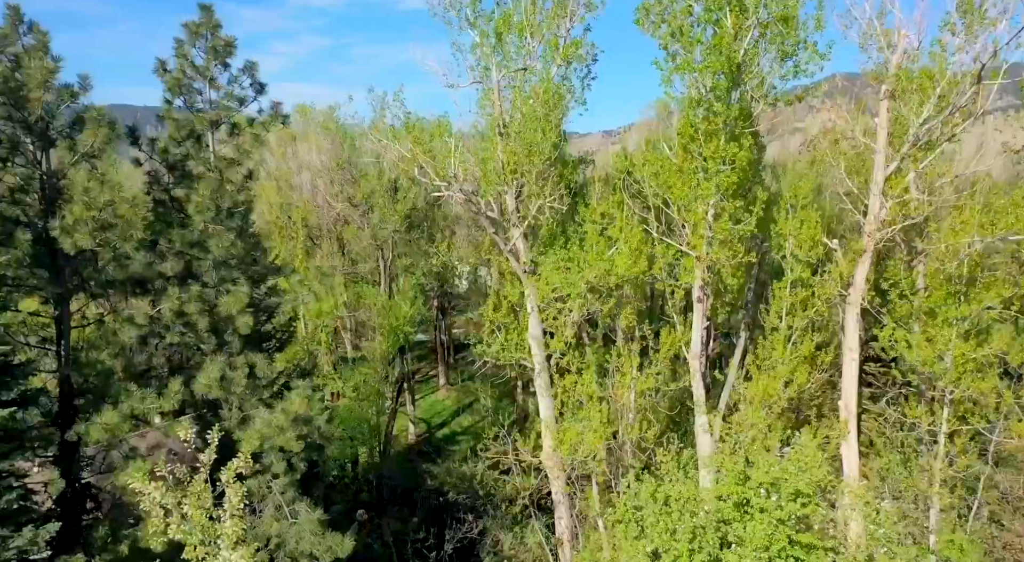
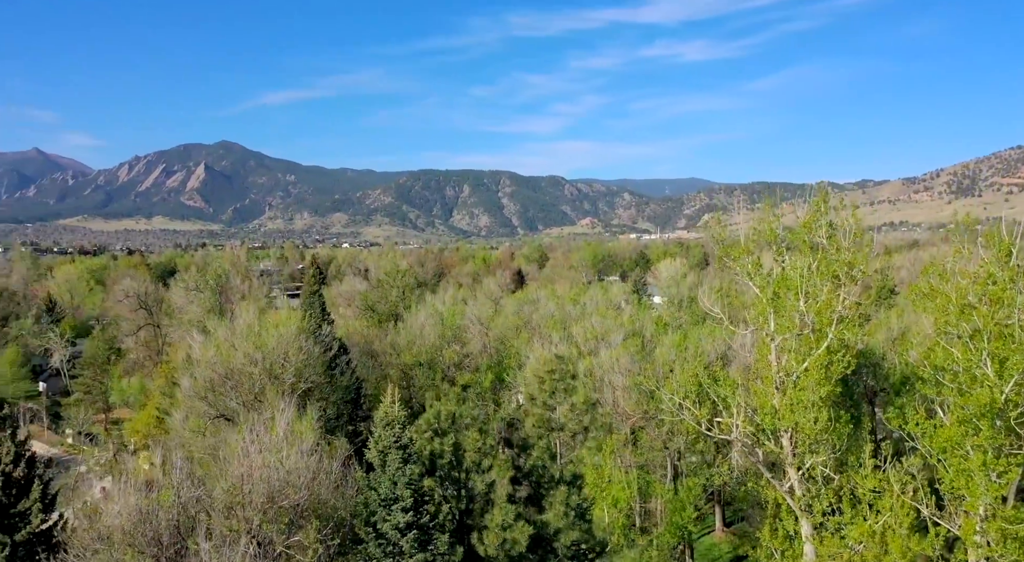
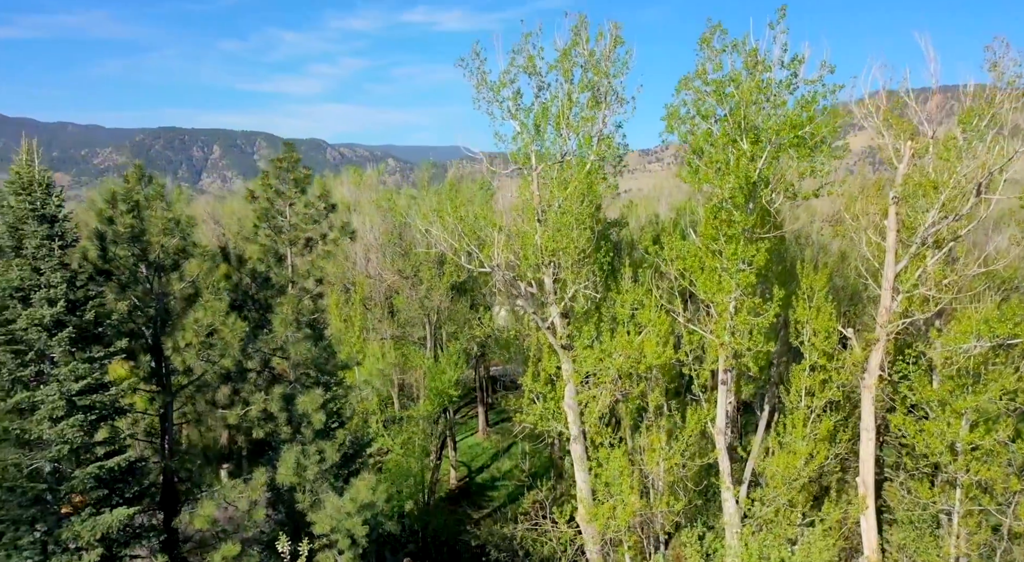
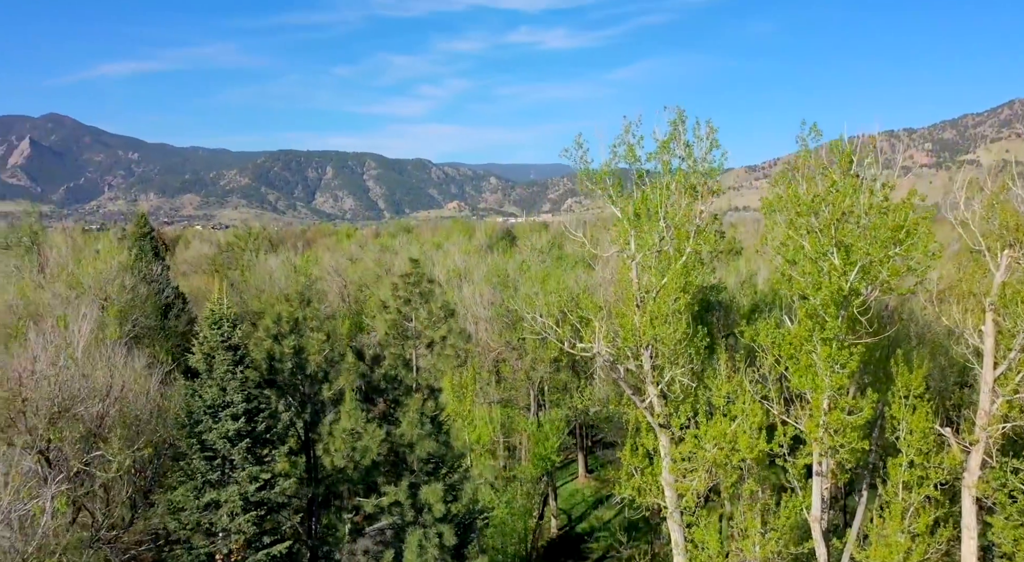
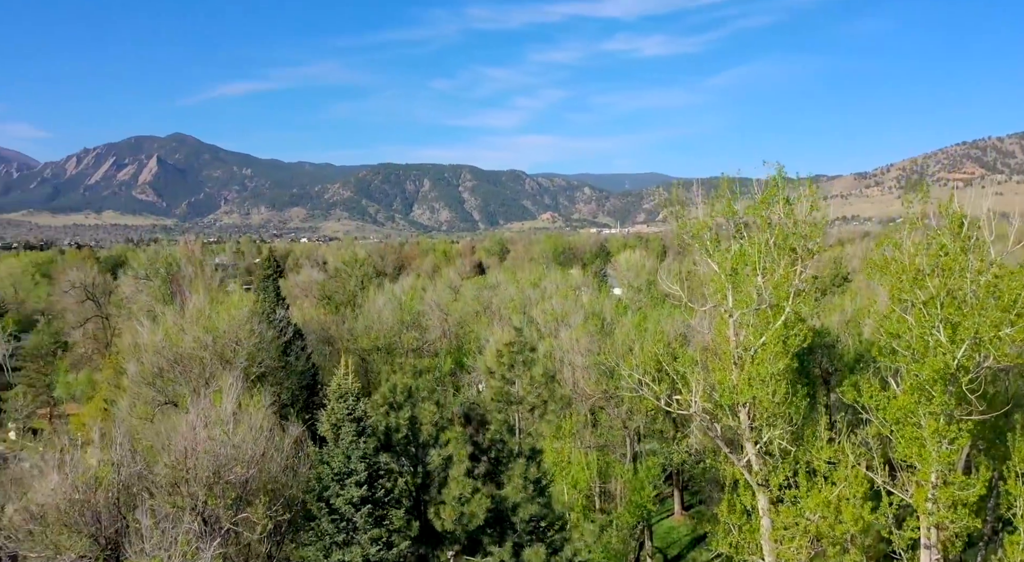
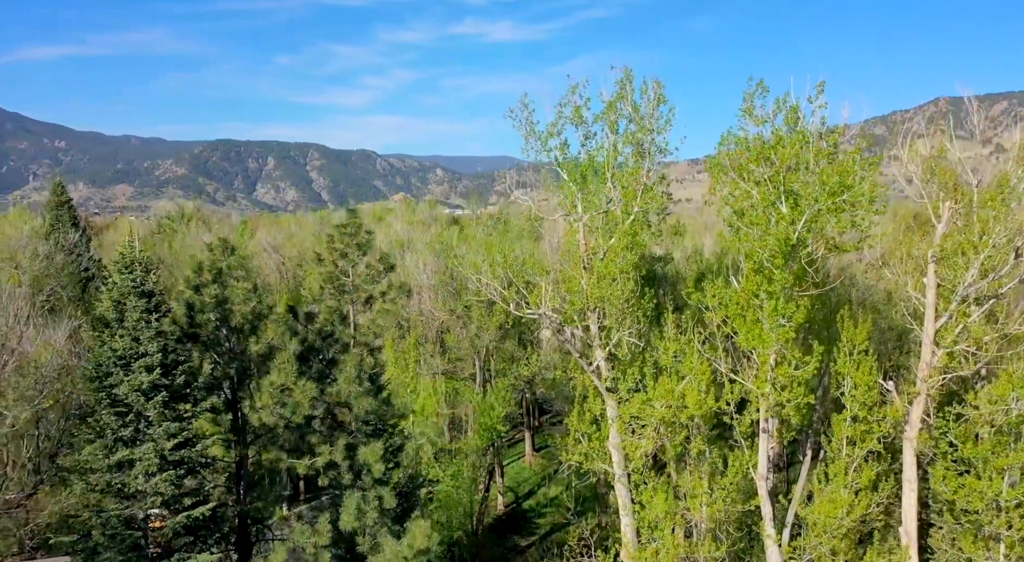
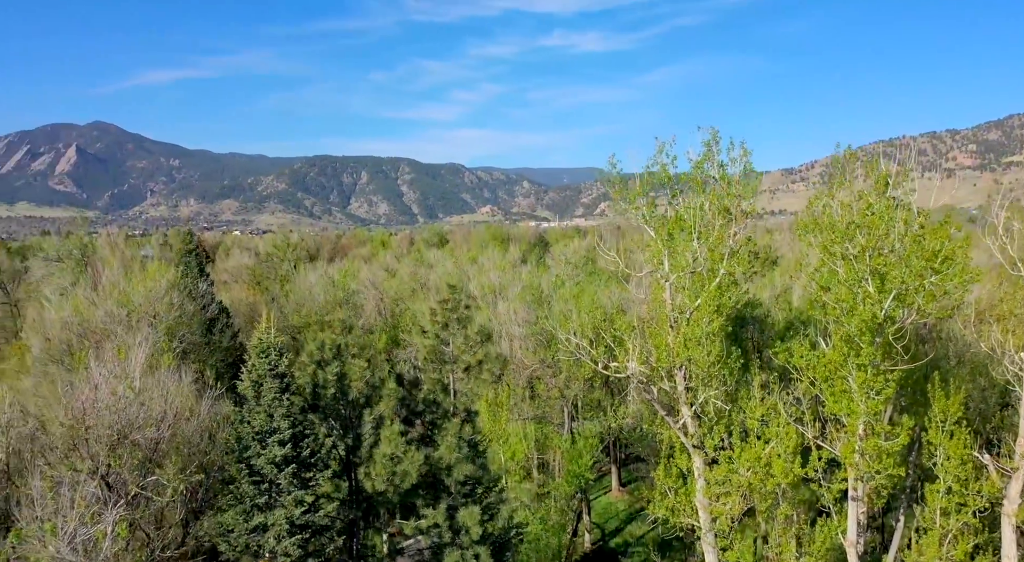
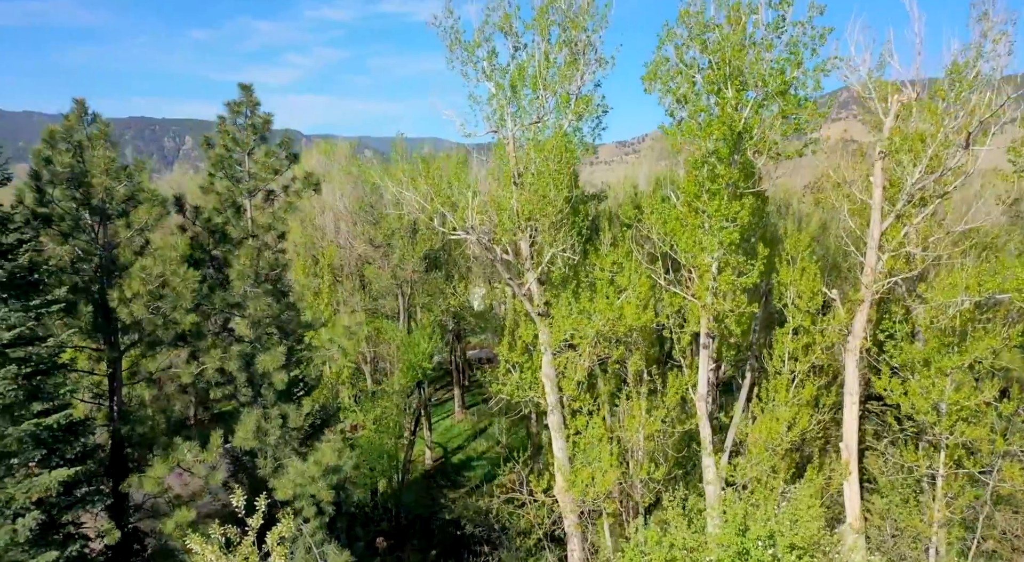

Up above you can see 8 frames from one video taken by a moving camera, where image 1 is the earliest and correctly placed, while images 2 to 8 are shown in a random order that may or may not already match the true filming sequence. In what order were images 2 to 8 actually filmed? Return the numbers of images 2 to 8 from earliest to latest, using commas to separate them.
8, 3, 6, 4, 7, 5, 2
